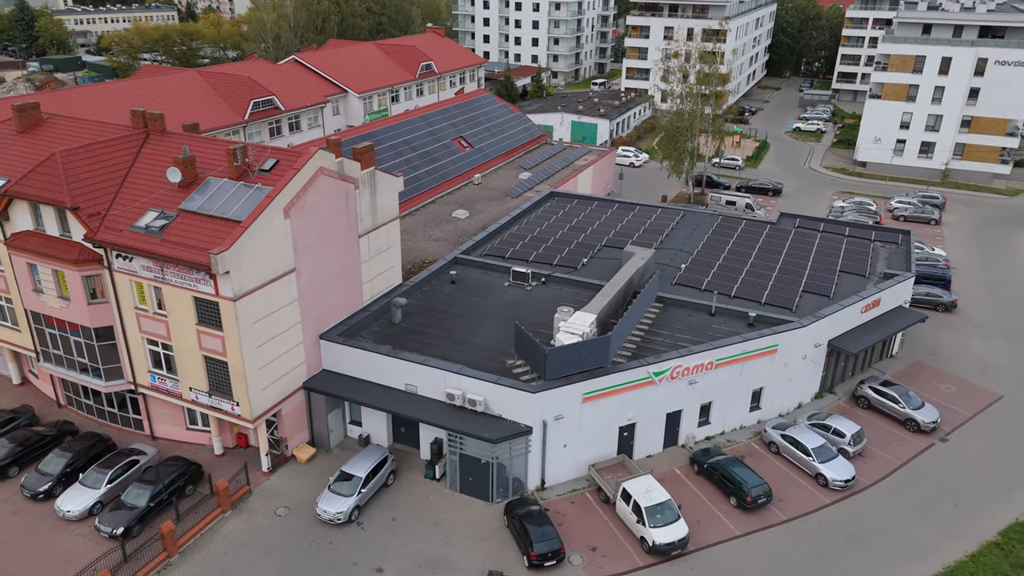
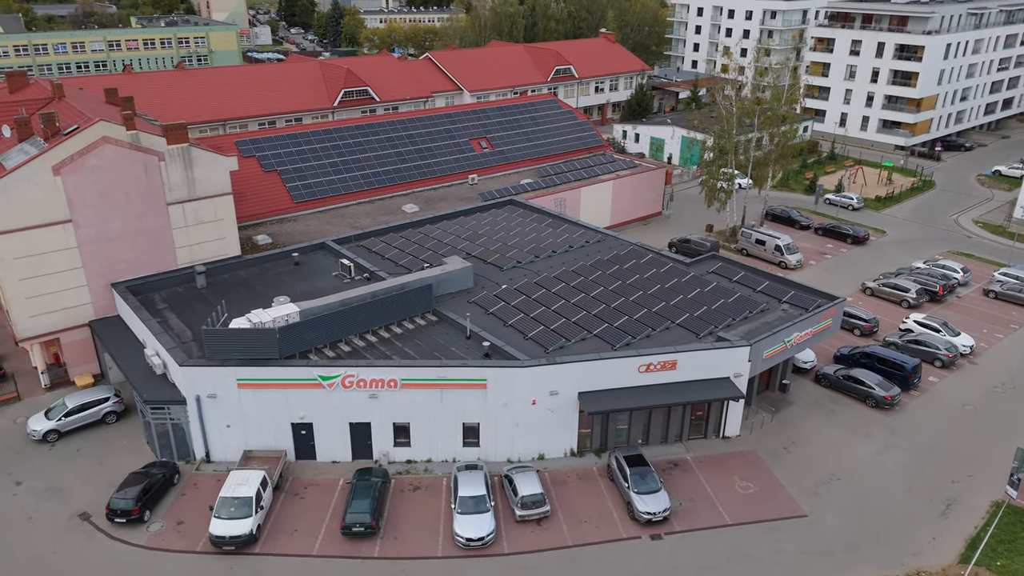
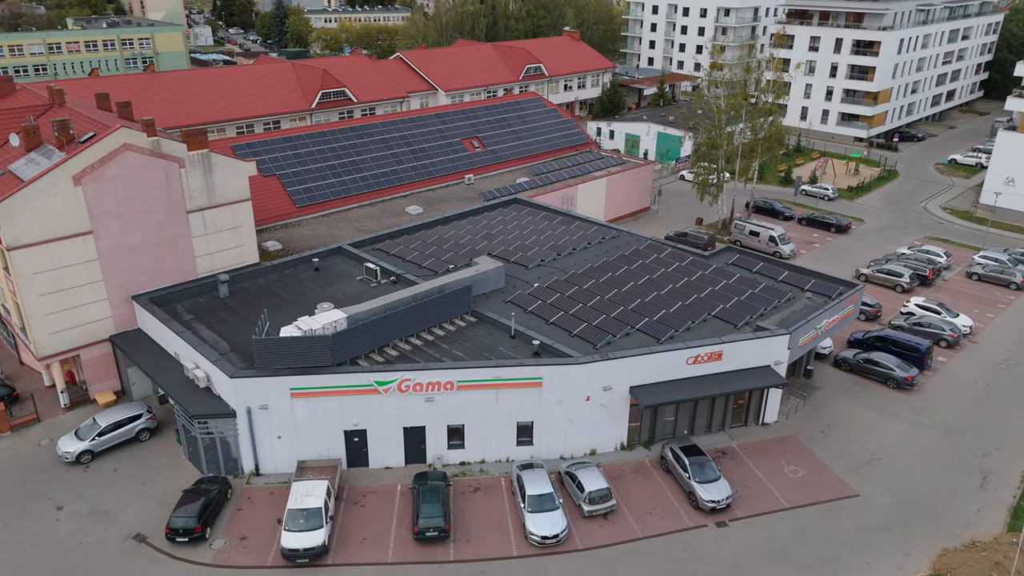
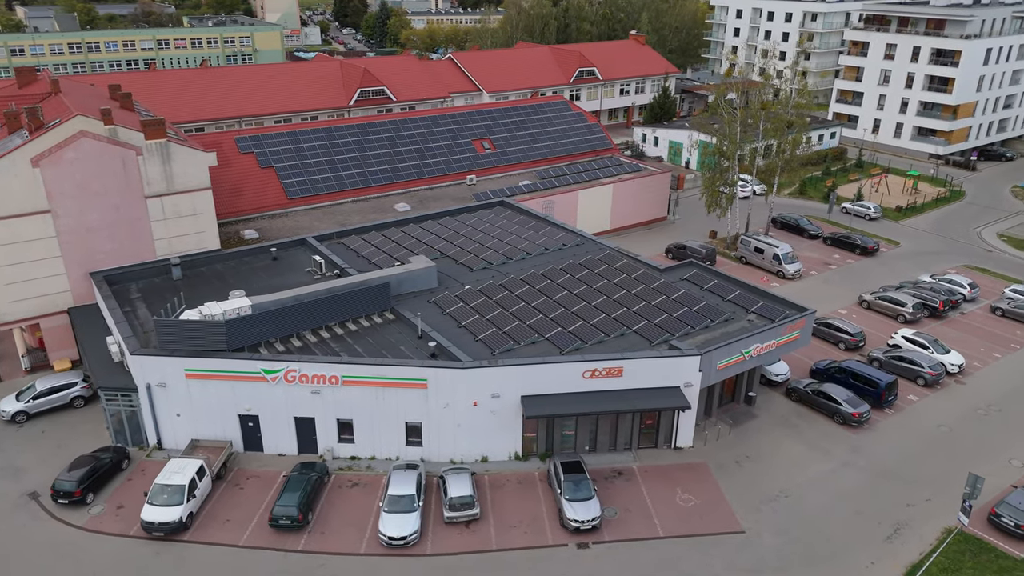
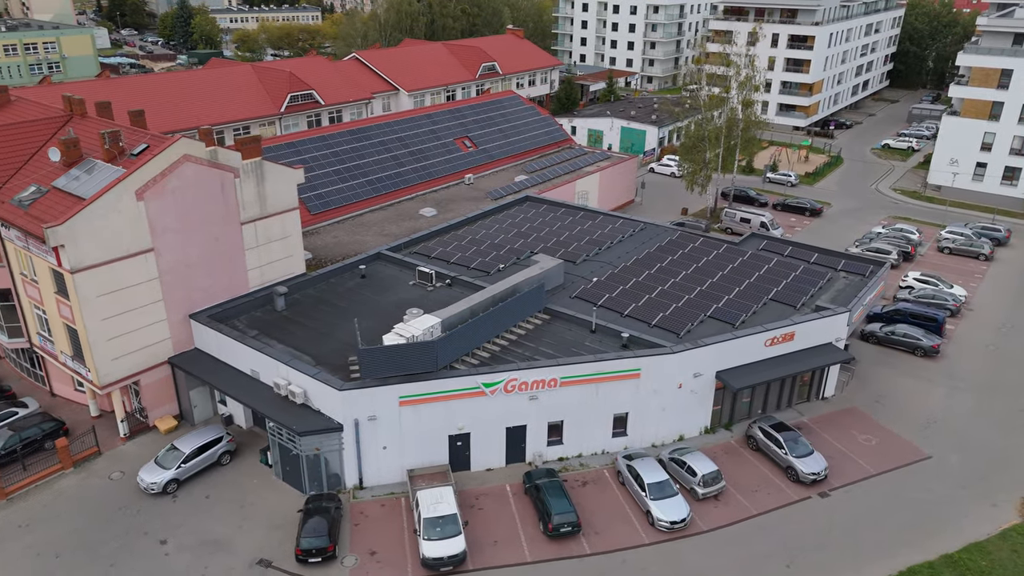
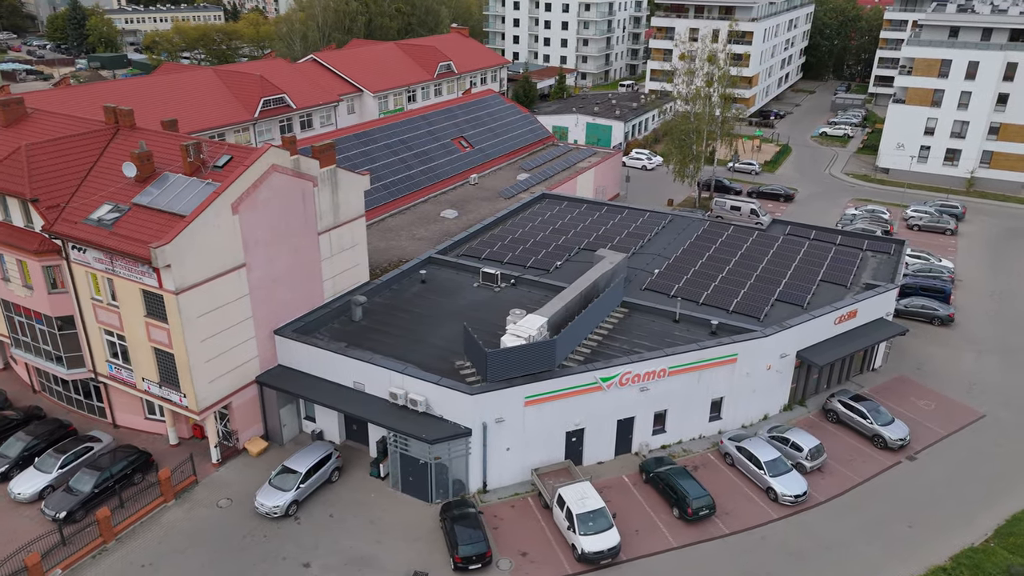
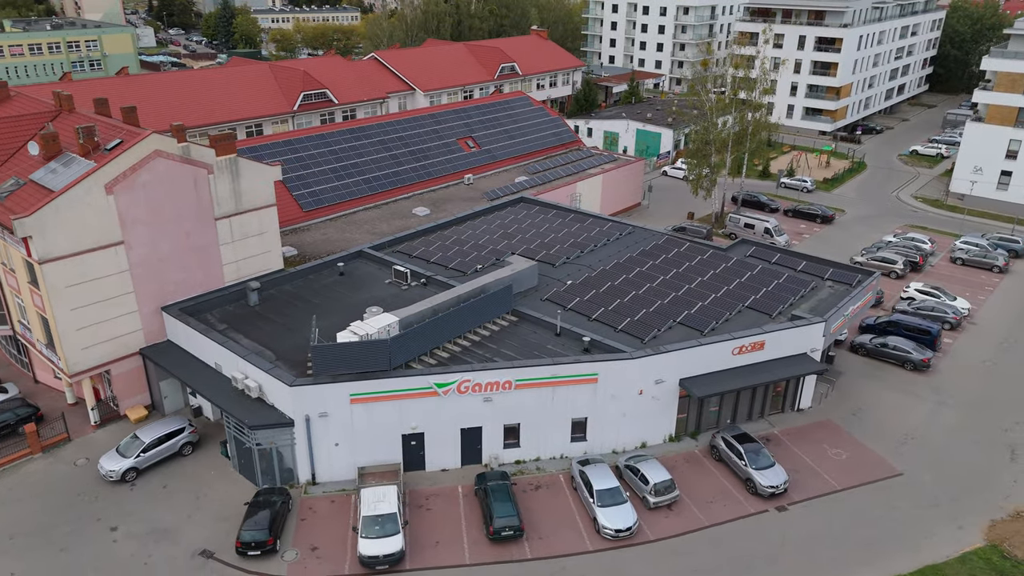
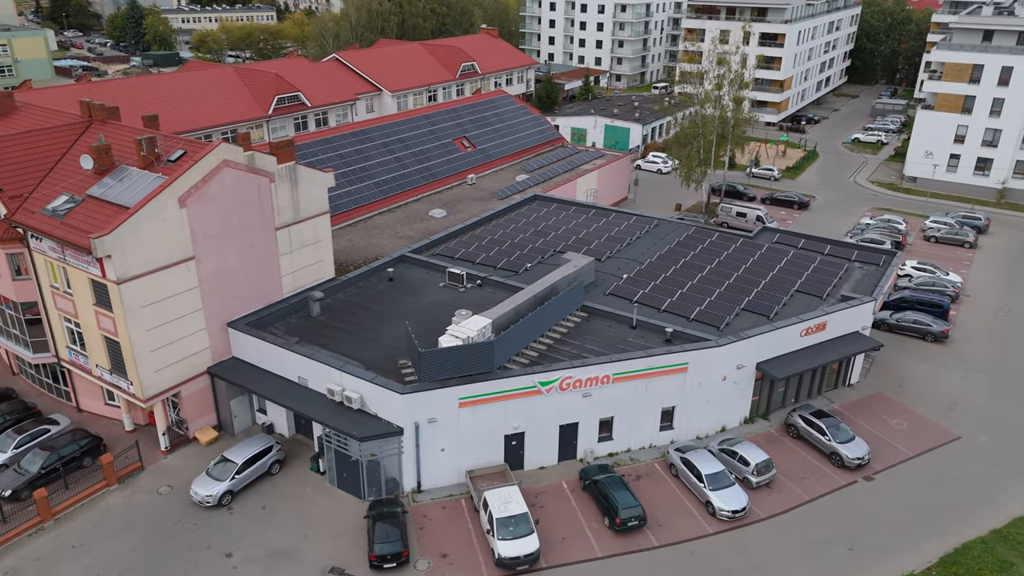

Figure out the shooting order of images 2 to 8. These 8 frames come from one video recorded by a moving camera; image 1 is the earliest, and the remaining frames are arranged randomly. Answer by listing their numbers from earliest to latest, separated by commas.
6, 8, 5, 7, 3, 2, 4
